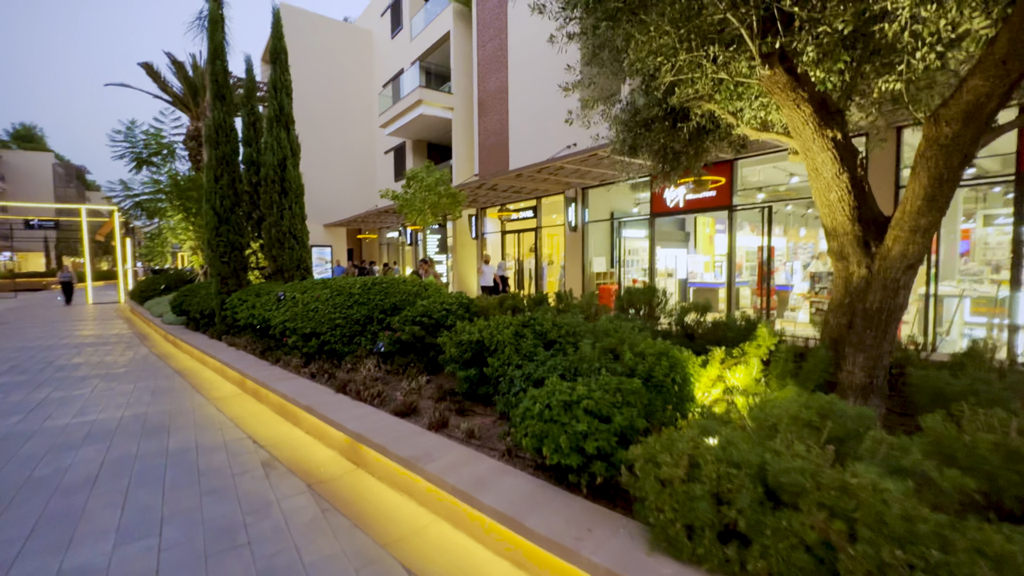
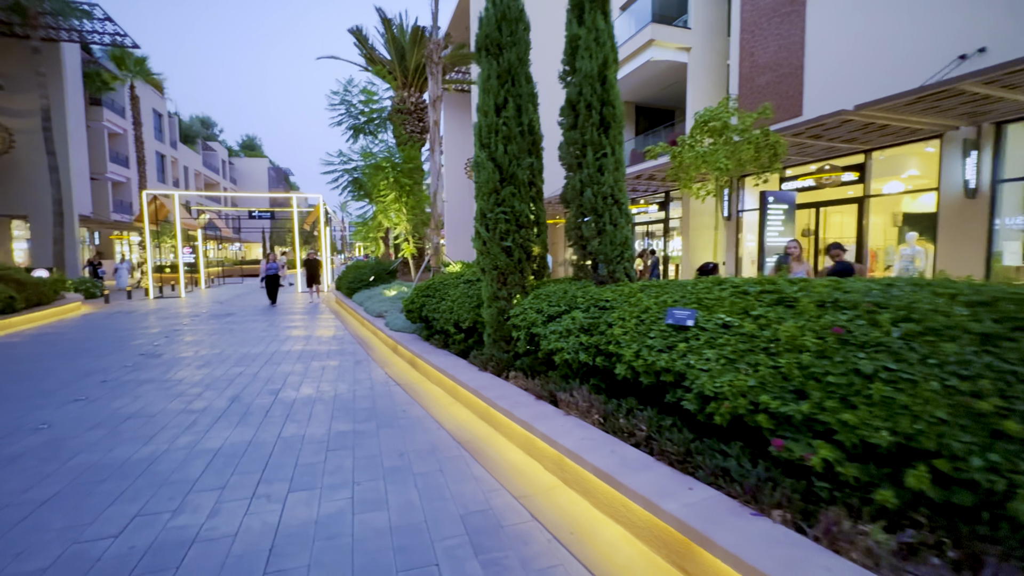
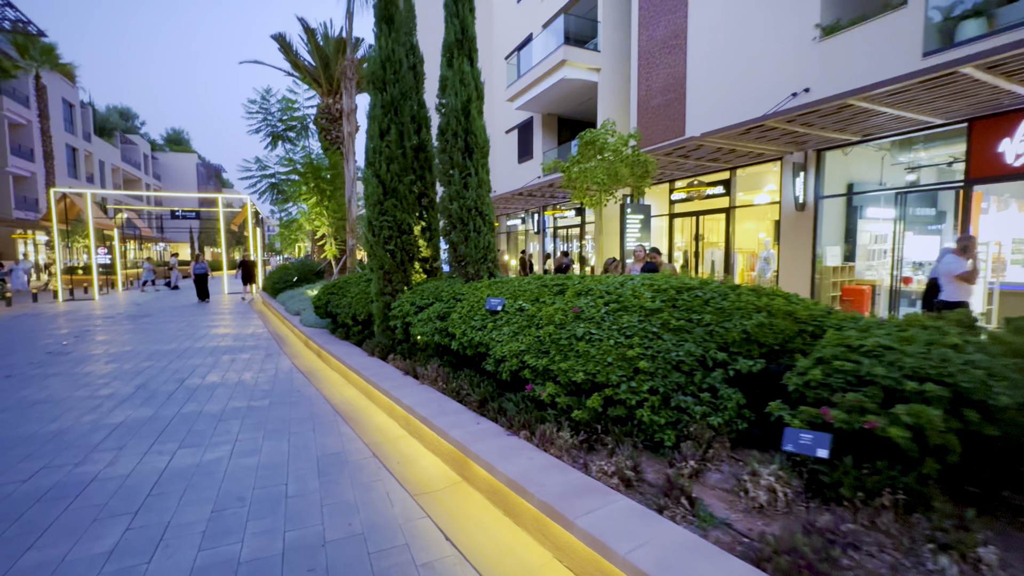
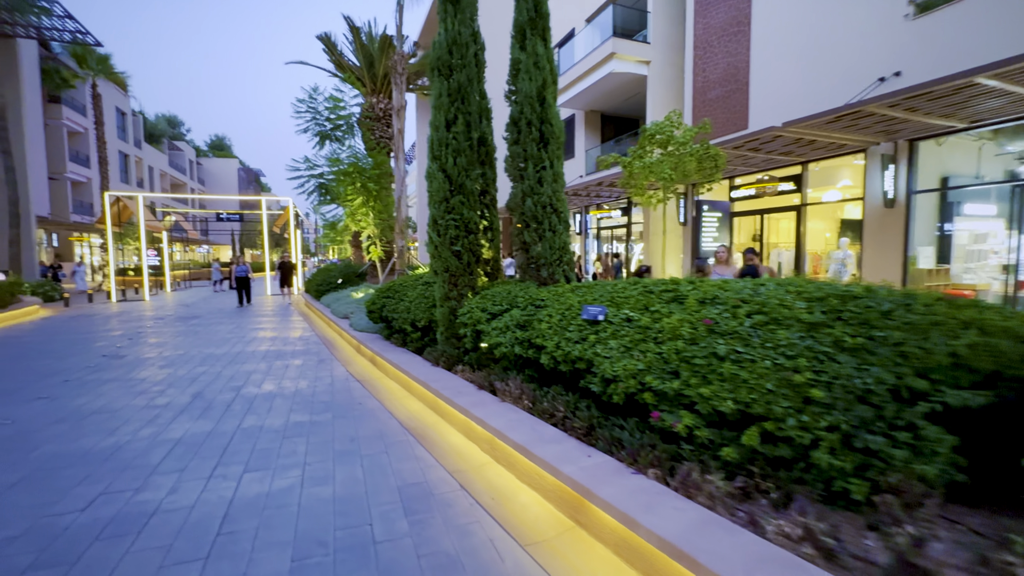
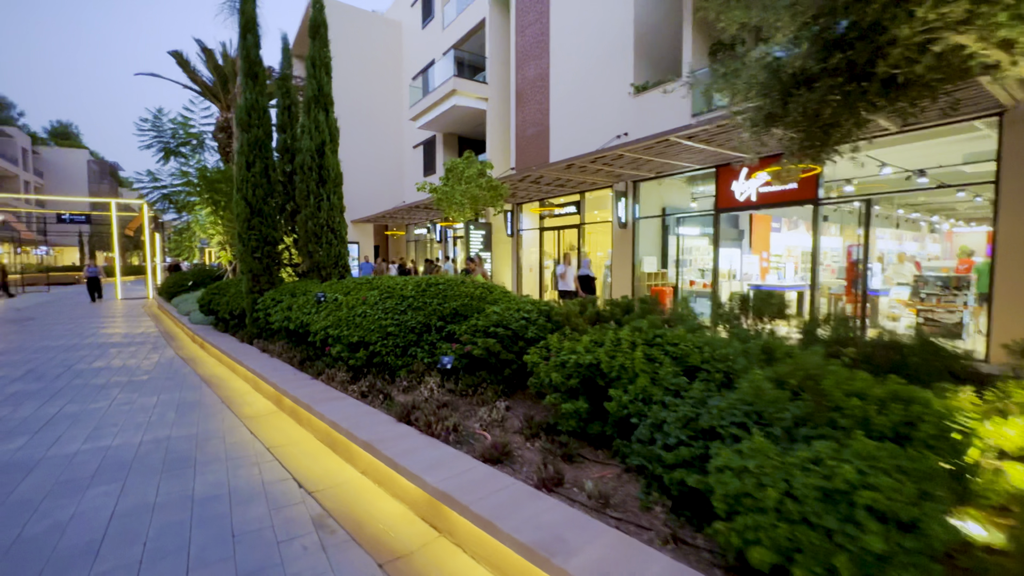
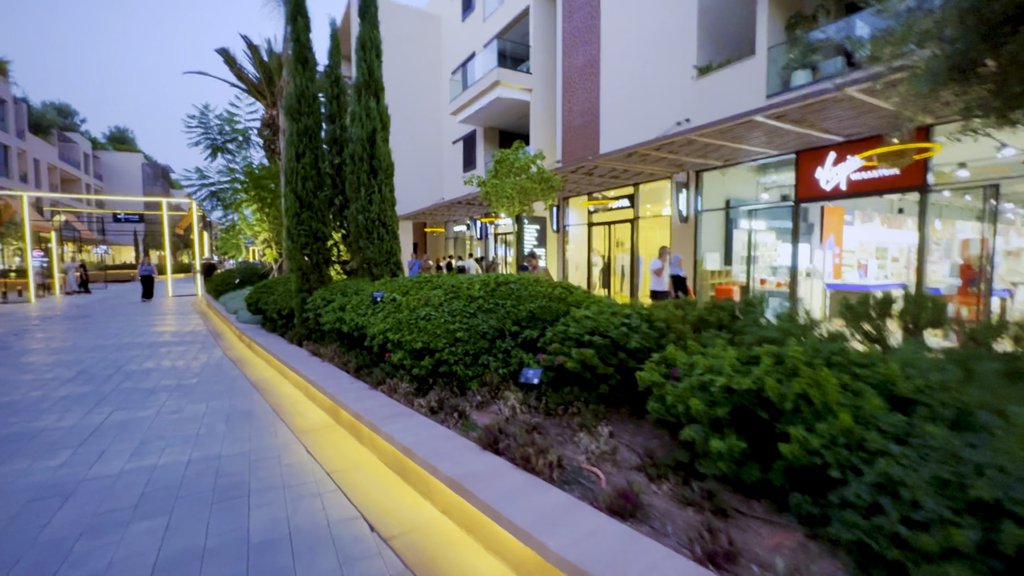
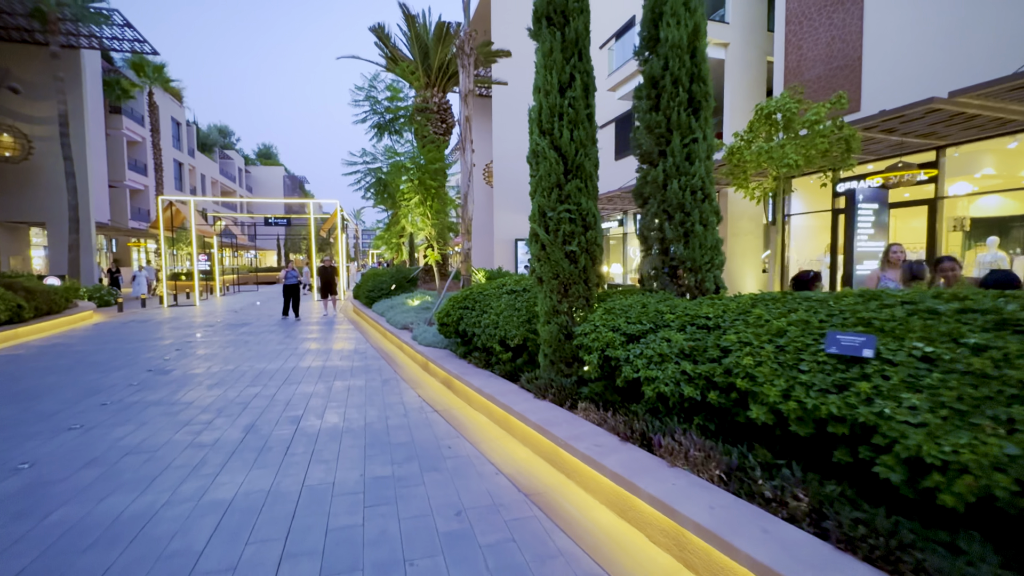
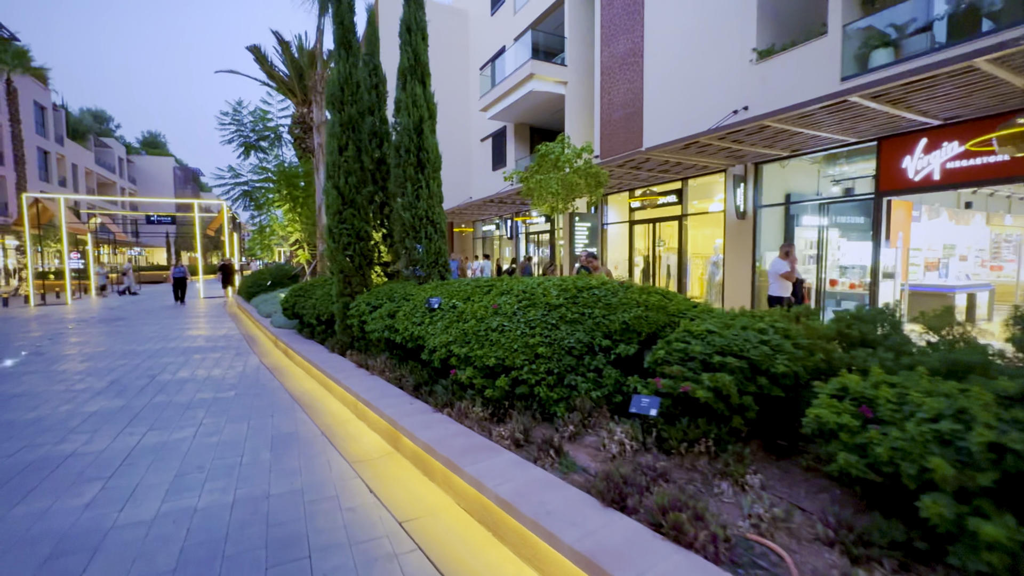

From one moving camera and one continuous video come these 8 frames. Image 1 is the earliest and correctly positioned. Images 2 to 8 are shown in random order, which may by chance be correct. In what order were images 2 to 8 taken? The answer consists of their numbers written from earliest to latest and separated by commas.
5, 6, 8, 3, 4, 2, 7
